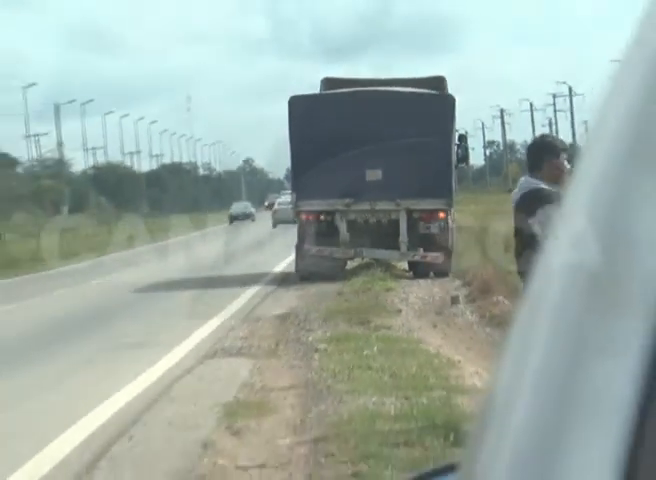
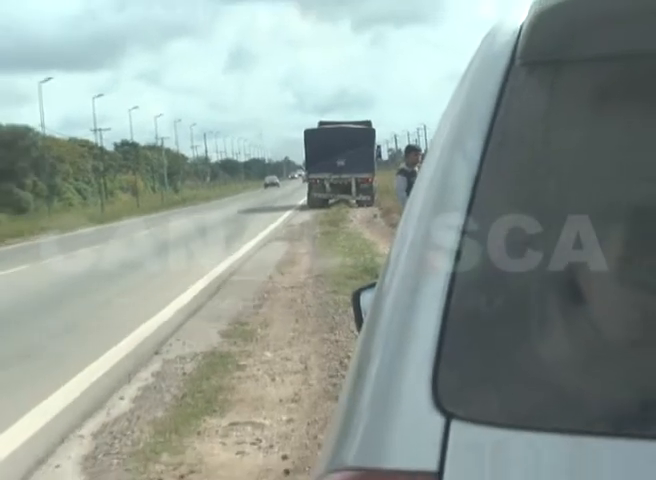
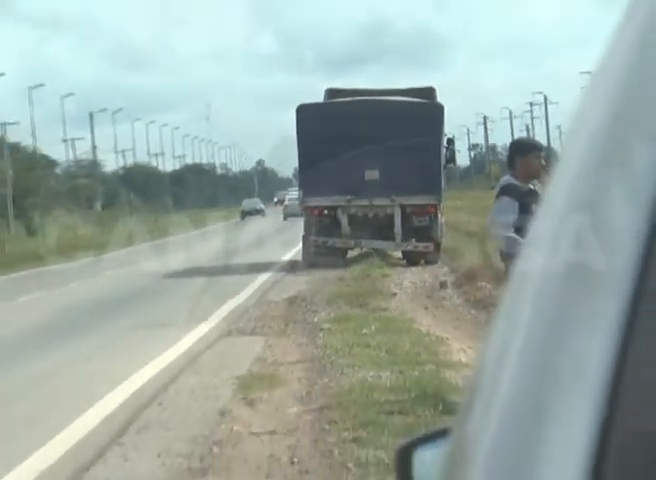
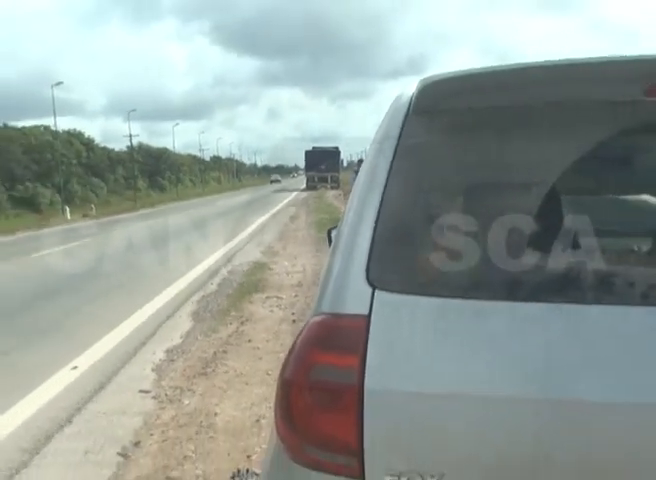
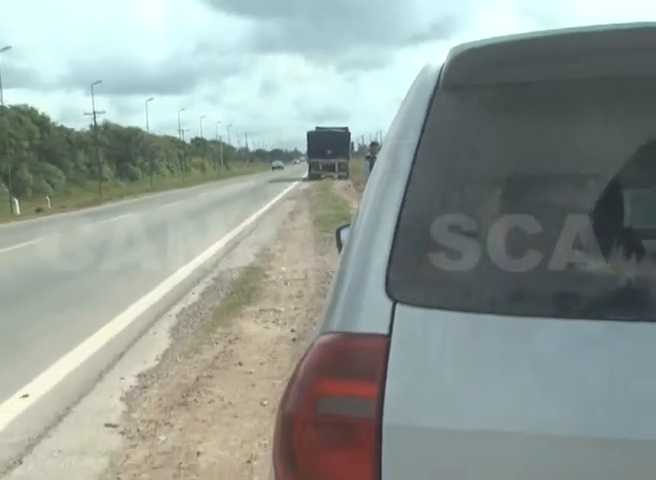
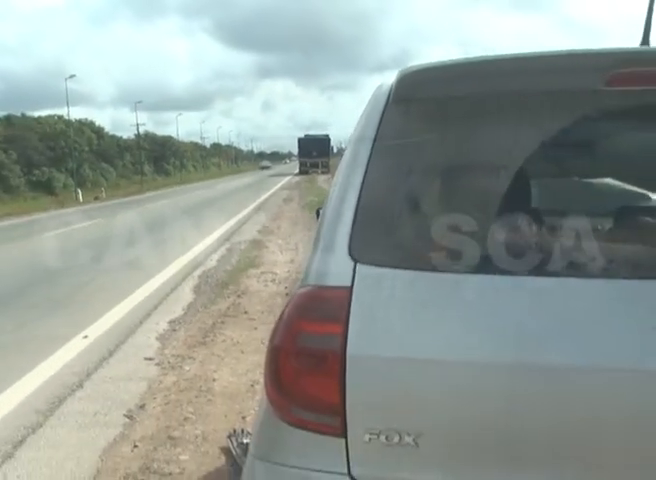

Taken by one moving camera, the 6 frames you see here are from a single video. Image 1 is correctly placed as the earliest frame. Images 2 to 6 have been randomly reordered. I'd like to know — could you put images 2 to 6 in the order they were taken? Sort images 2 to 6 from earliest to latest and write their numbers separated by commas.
3, 2, 5, 4, 6
